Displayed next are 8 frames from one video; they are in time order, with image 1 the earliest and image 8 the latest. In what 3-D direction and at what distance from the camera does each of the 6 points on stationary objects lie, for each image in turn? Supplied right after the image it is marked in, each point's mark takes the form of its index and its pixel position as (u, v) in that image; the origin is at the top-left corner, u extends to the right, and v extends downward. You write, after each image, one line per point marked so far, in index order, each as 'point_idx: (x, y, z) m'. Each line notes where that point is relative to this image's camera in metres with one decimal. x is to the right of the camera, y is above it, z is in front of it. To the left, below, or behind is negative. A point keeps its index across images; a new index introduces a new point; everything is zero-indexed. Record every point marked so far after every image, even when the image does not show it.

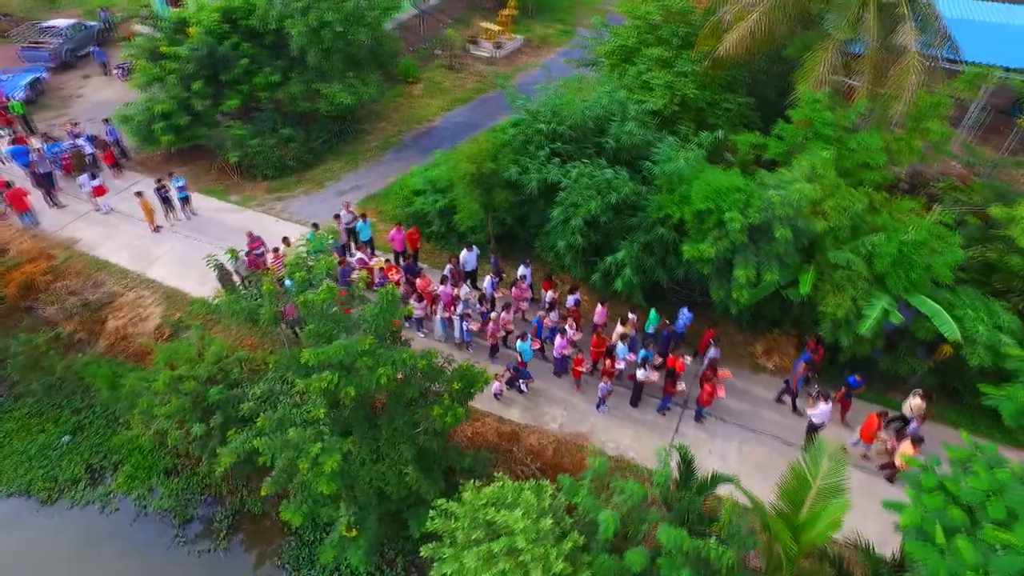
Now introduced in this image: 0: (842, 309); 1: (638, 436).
0: (+5.3, -0.3, +9.6) m
1: (+2.0, -2.5, +10.1) m
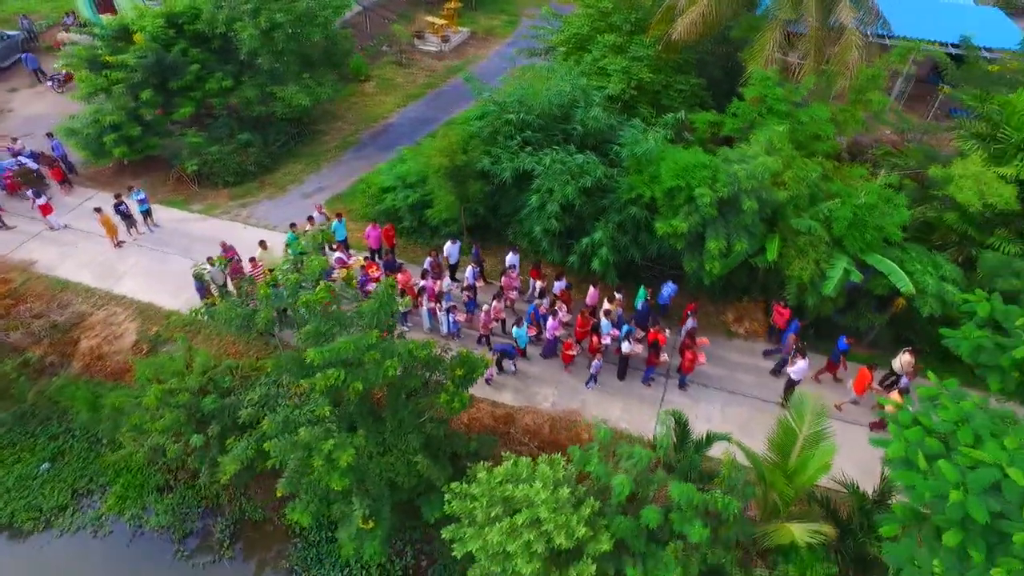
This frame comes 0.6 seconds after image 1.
0: (+5.1, +0.3, +10.3) m
1: (+2.0, -2.1, +10.5) m
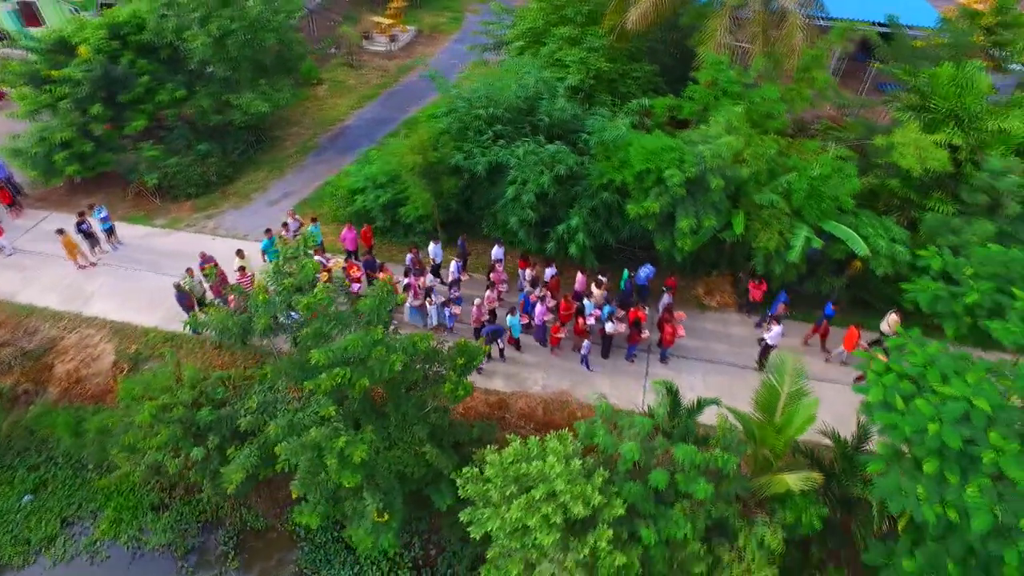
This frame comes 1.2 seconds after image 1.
0: (+4.8, +0.8, +11.0) m
1: (+1.8, -1.8, +11.0) m
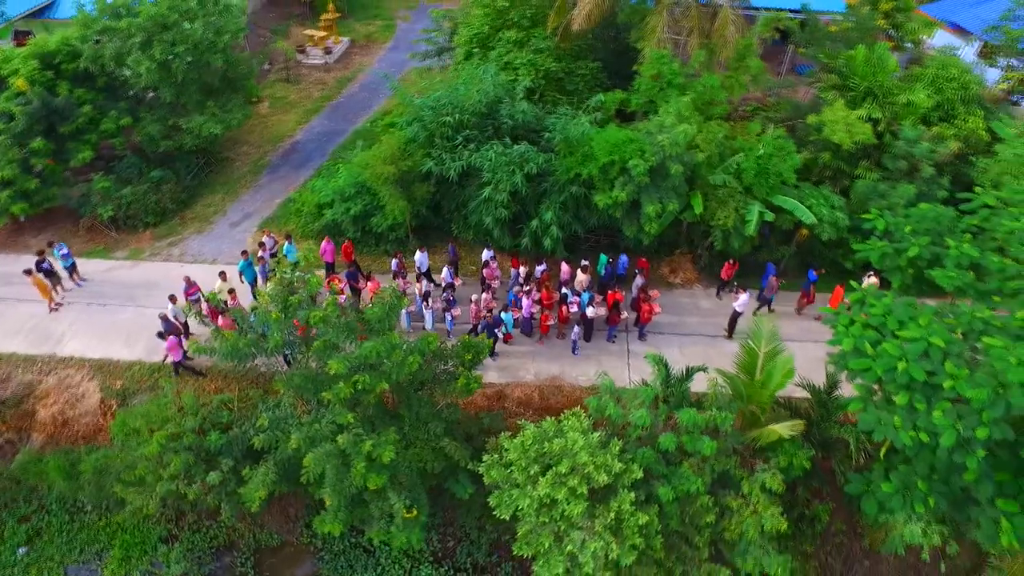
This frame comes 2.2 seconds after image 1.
0: (+4.3, +1.4, +12.0) m
1: (+1.7, -1.5, +11.7) m
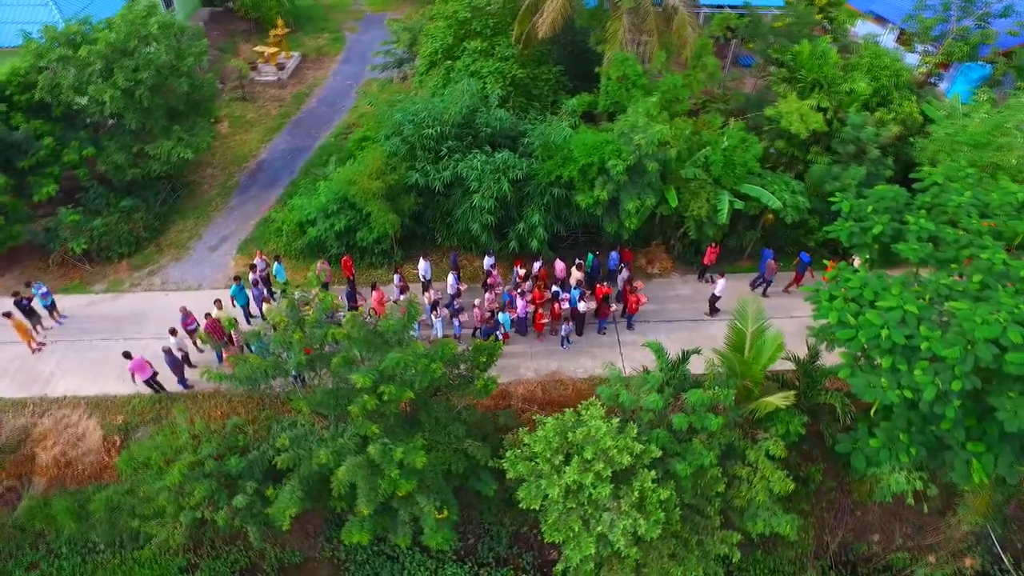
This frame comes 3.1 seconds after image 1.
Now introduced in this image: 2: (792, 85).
0: (+4.1, +1.7, +12.8) m
1: (+1.7, -1.4, +12.3) m
2: (+7.1, +5.2, +15.3) m
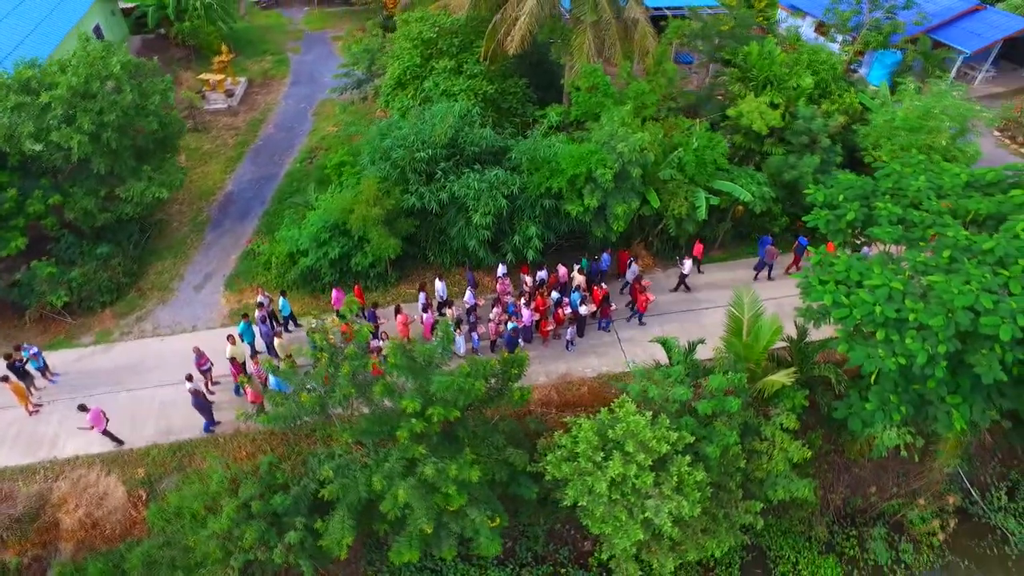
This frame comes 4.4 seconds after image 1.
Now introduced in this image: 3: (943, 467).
0: (+3.9, +1.8, +13.8) m
1: (+1.9, -1.4, +13.1) m
2: (+6.4, +5.6, +16.5) m
3: (+8.4, -3.5, +11.7) m
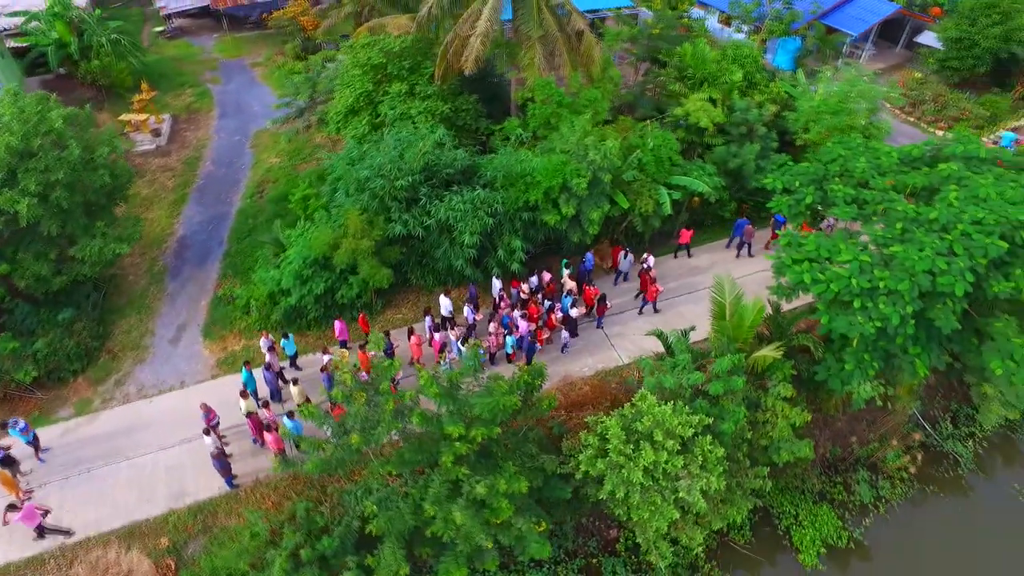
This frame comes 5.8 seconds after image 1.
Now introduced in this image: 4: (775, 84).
0: (+3.4, +2.0, +14.7) m
1: (+1.9, -1.5, +13.8) m
2: (+4.9, +6.1, +17.7) m
3: (+8.7, -2.7, +13.3) m
4: (+7.8, +6.1, +17.9) m
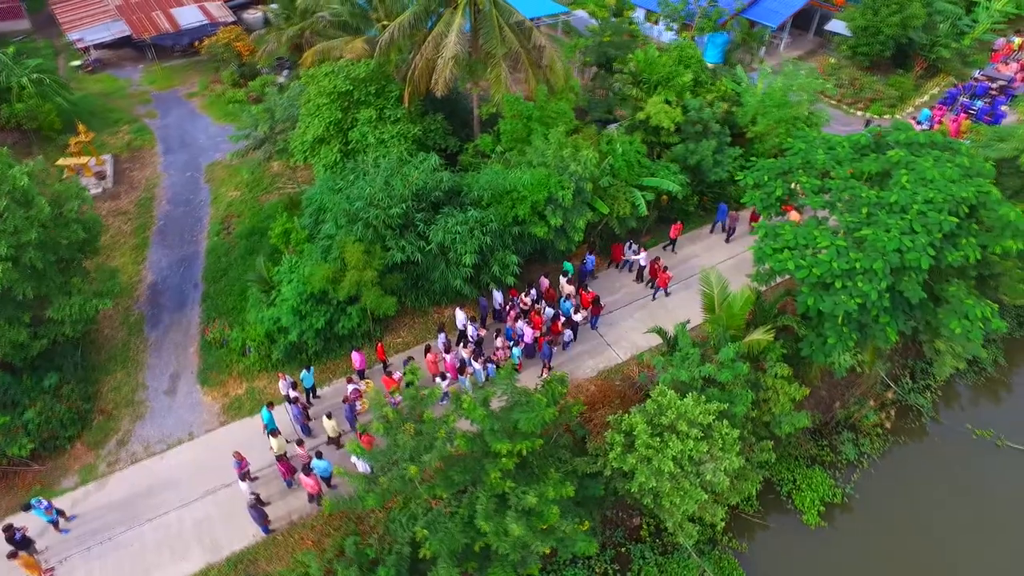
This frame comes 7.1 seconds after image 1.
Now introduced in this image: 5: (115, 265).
0: (+3.0, +2.1, +15.5) m
1: (+2.0, -1.6, +14.5) m
2: (+3.8, +6.2, +18.7) m
3: (+8.9, -2.0, +14.7) m
4: (+6.6, +6.6, +19.1) m
5: (-11.5, +0.7, +17.5) m
